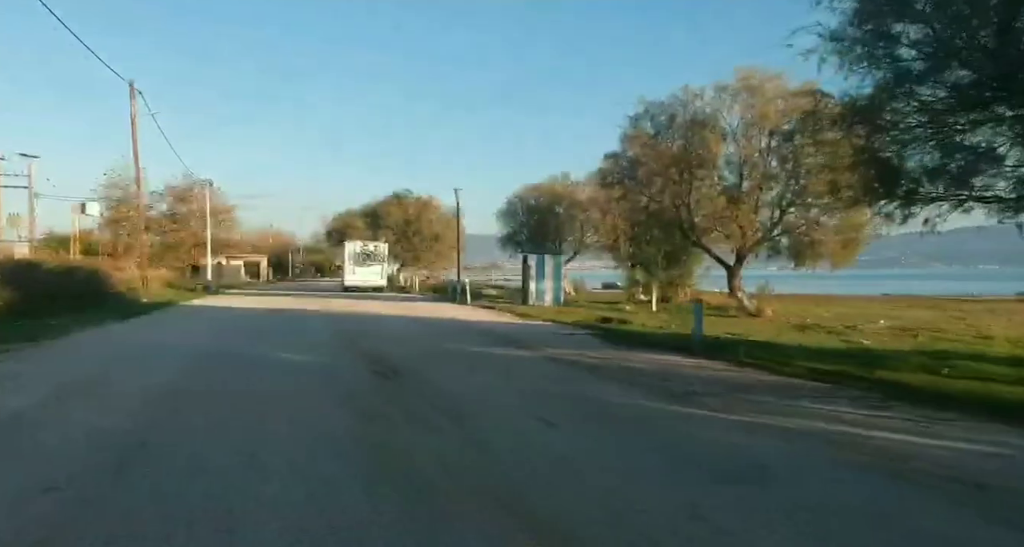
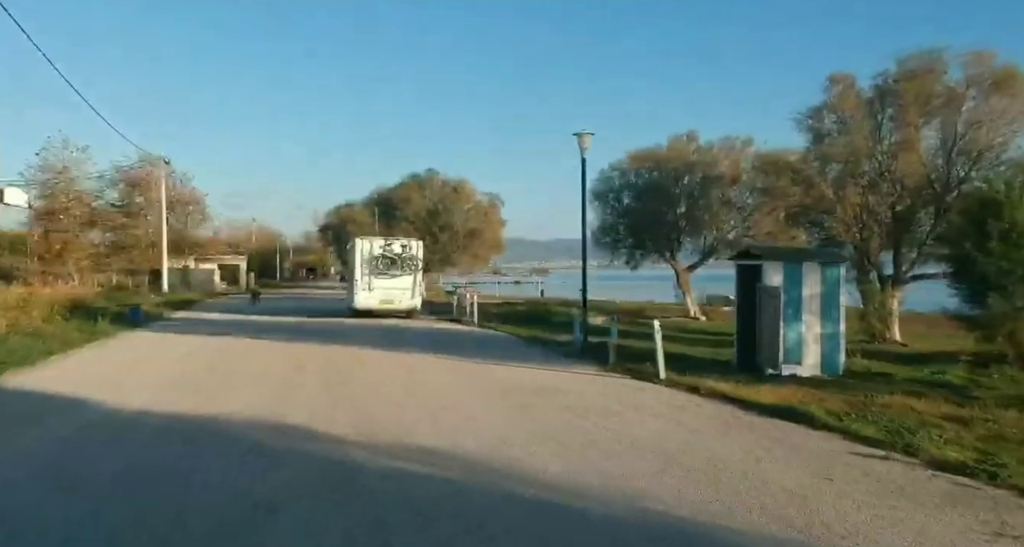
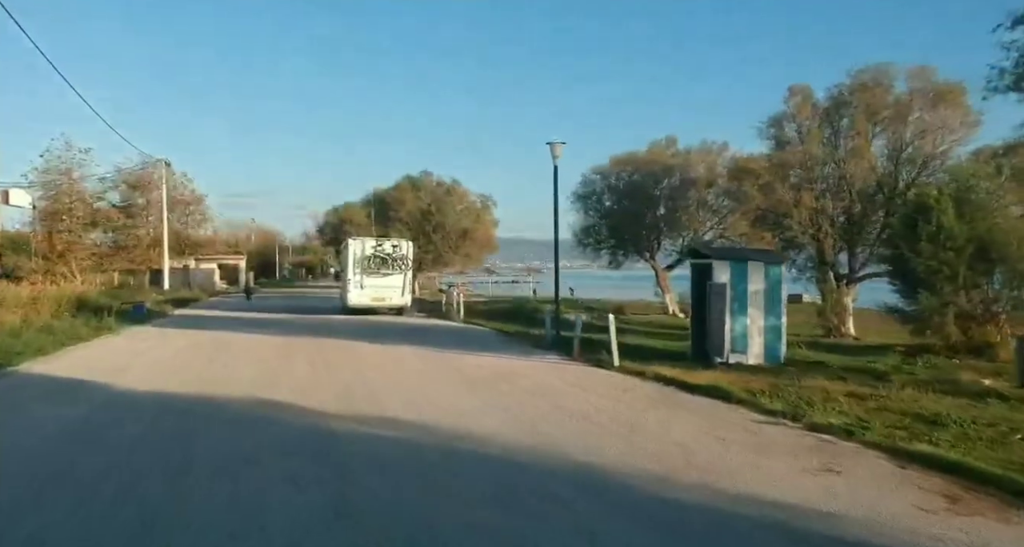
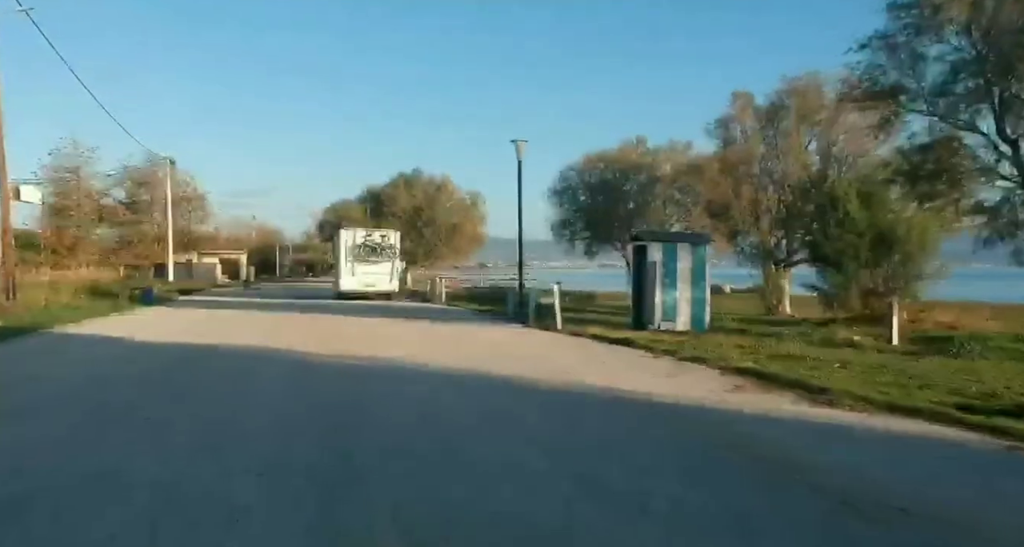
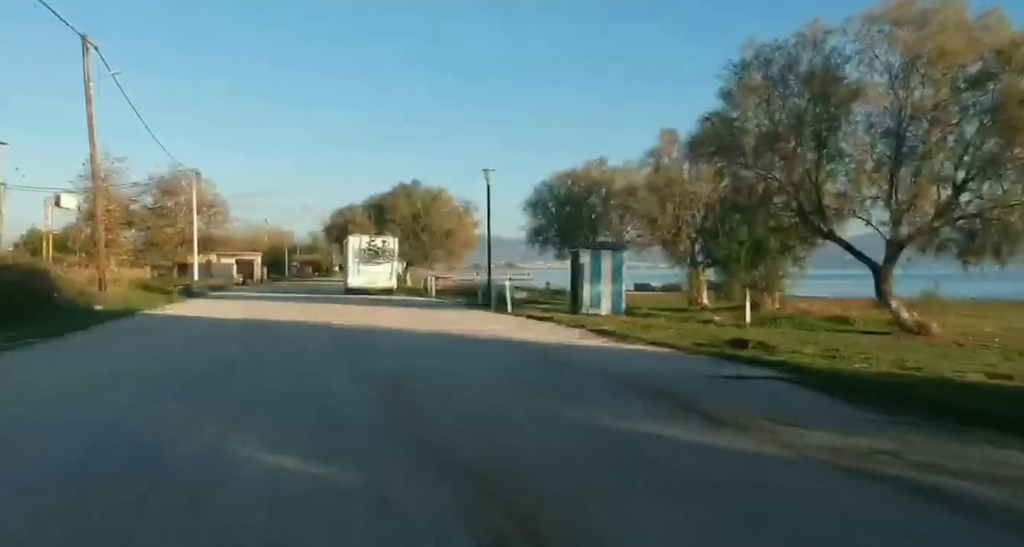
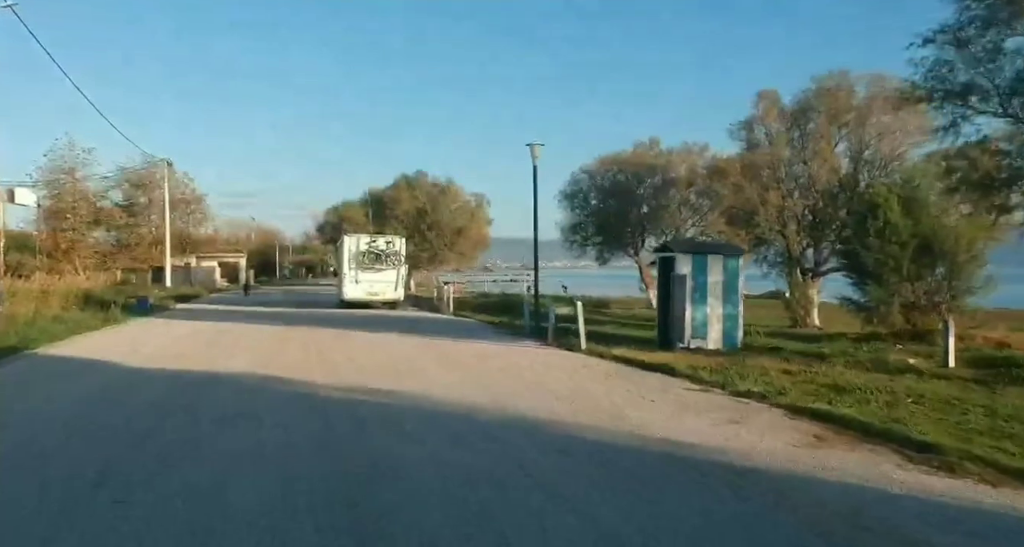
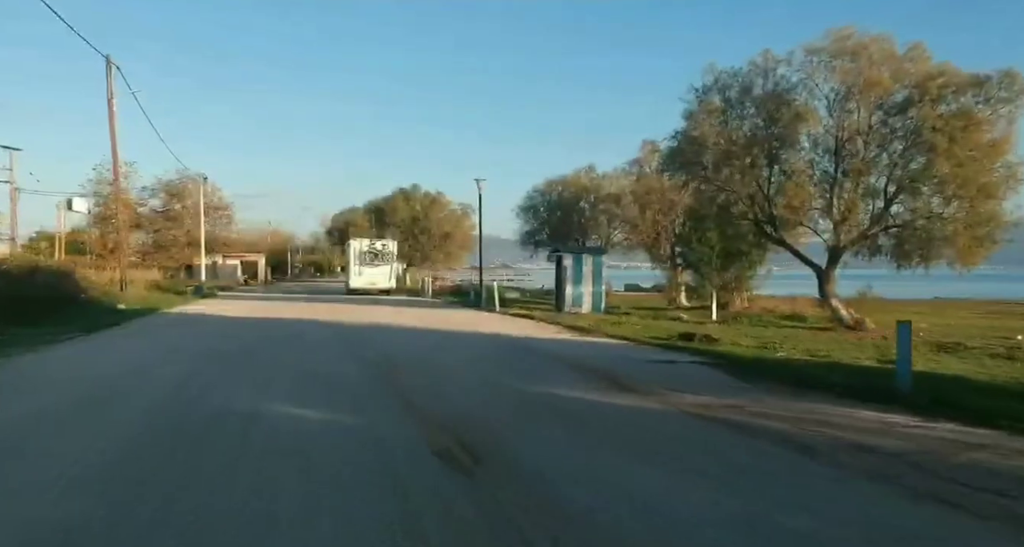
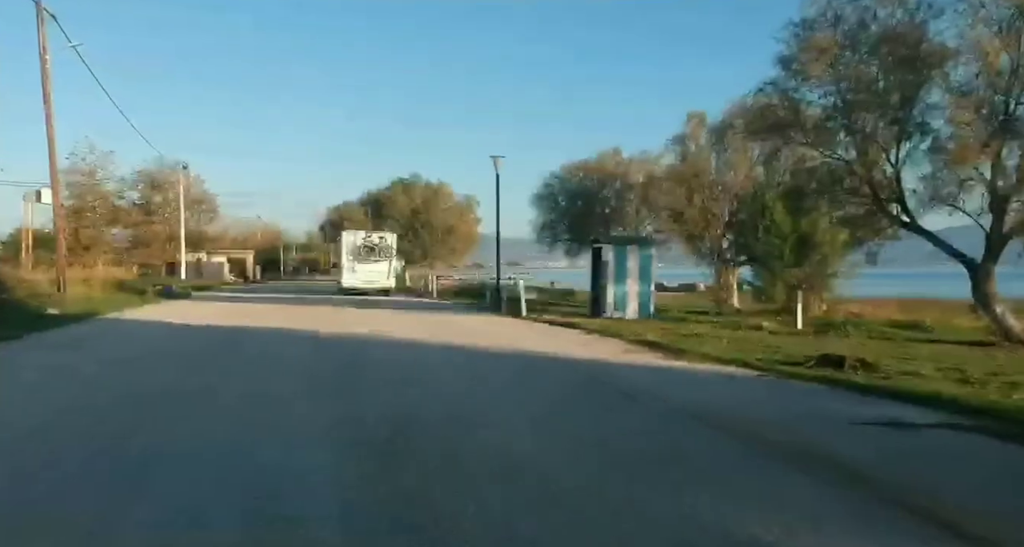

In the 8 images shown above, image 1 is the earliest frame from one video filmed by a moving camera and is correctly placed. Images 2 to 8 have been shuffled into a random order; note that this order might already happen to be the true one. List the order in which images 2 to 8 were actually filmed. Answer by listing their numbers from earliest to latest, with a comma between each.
7, 5, 8, 4, 6, 3, 2
